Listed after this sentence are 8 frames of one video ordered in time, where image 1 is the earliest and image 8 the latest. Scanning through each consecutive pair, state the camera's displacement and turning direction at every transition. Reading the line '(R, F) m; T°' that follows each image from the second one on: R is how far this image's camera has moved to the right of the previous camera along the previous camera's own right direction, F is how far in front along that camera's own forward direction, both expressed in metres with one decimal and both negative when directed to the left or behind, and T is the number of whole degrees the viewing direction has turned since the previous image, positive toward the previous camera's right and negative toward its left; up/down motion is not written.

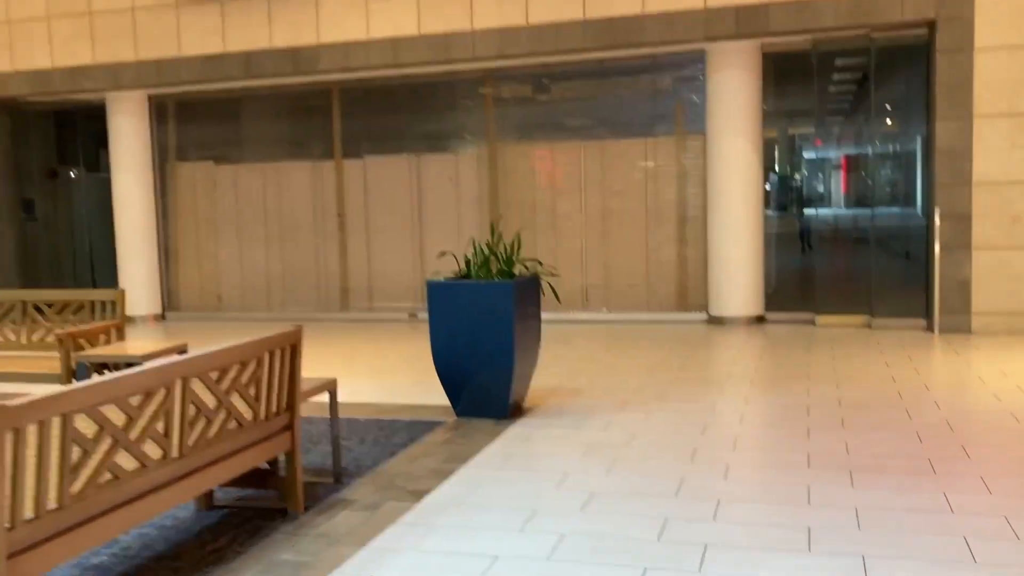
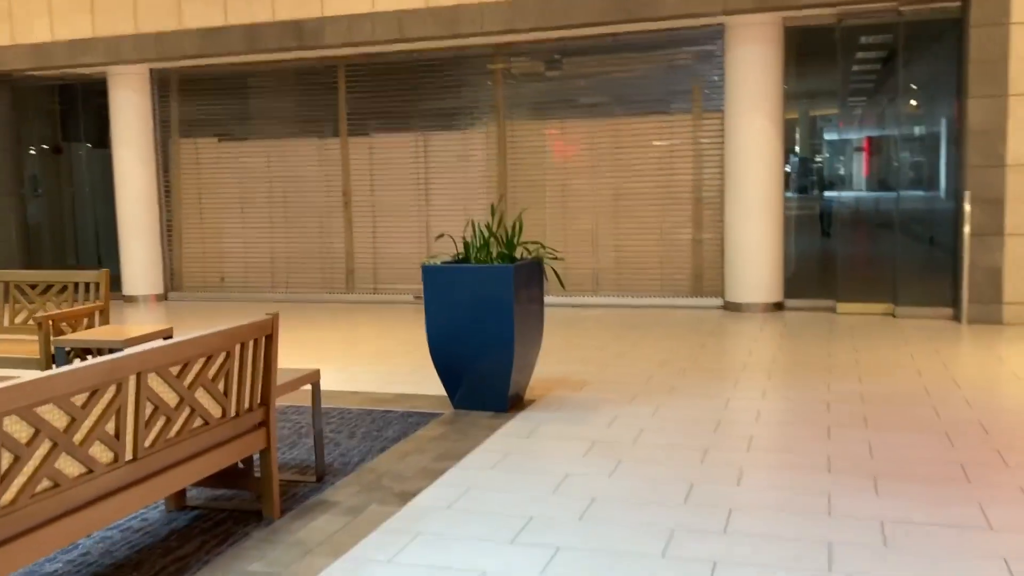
(+0.1, +0.3) m; -1°
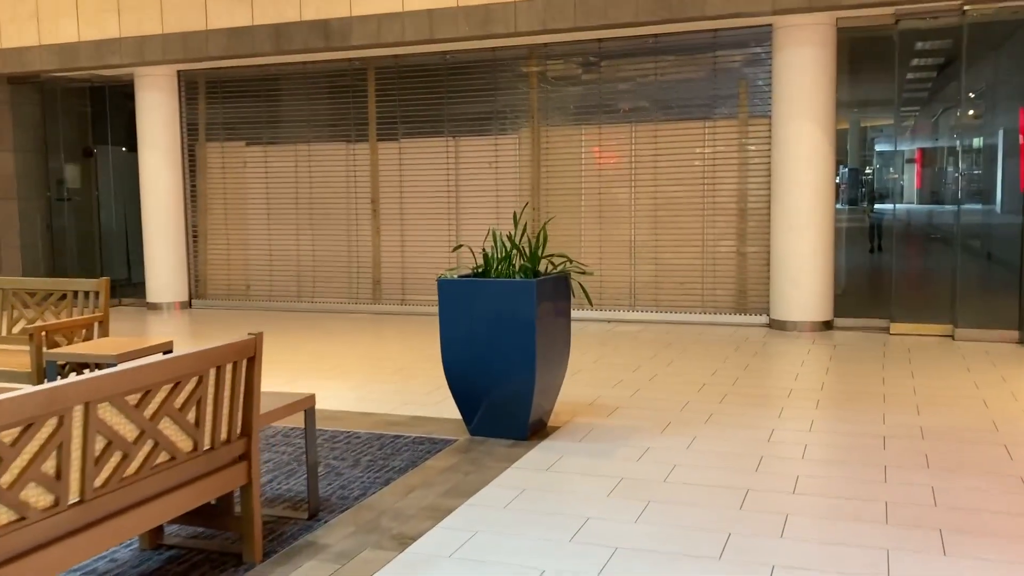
(+0.1, +0.4) m; -3°
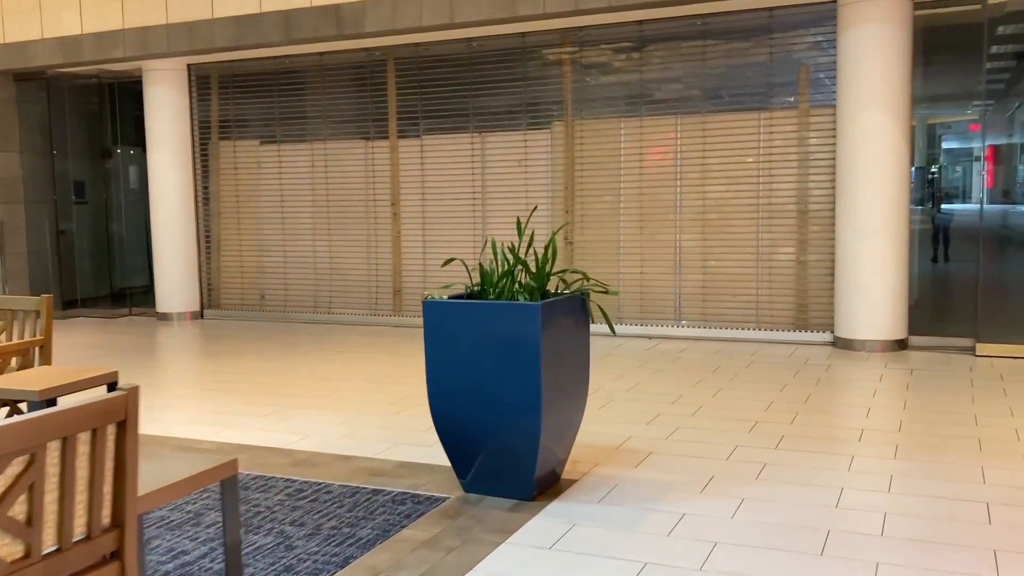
(+0.2, +0.8) m; -3°
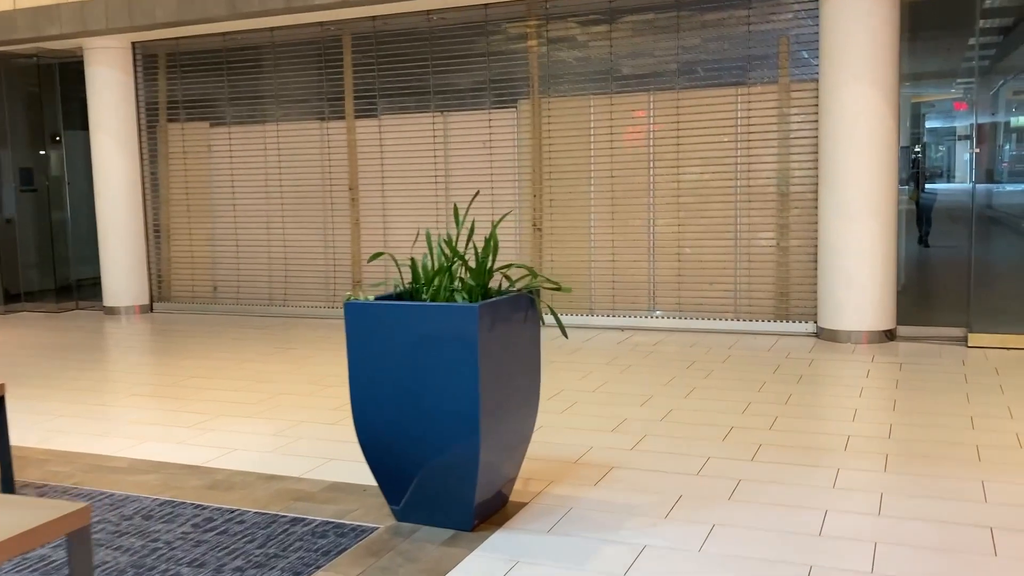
(+0.2, +0.4) m; +1°
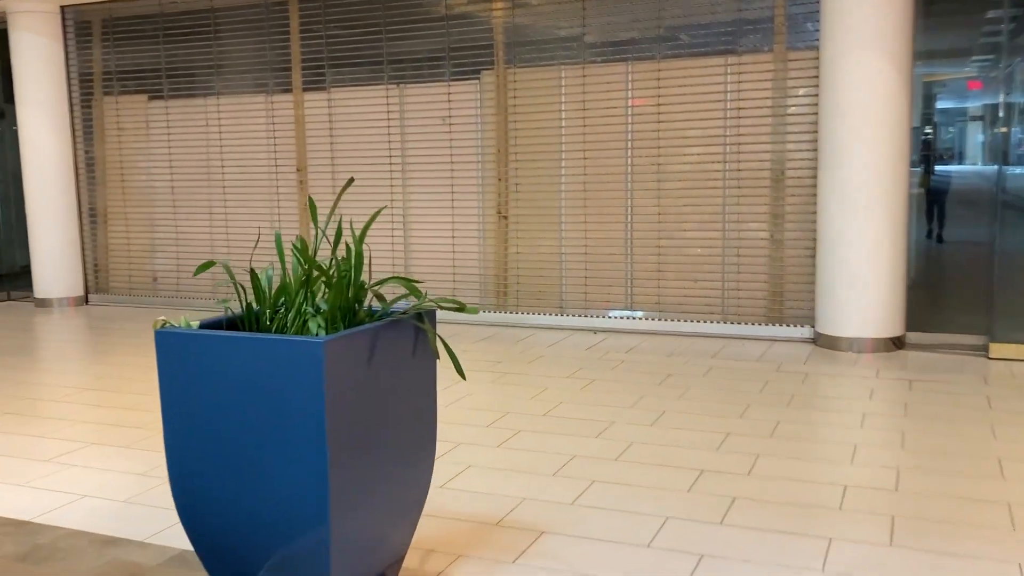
(+0.3, +0.8) m; 0°
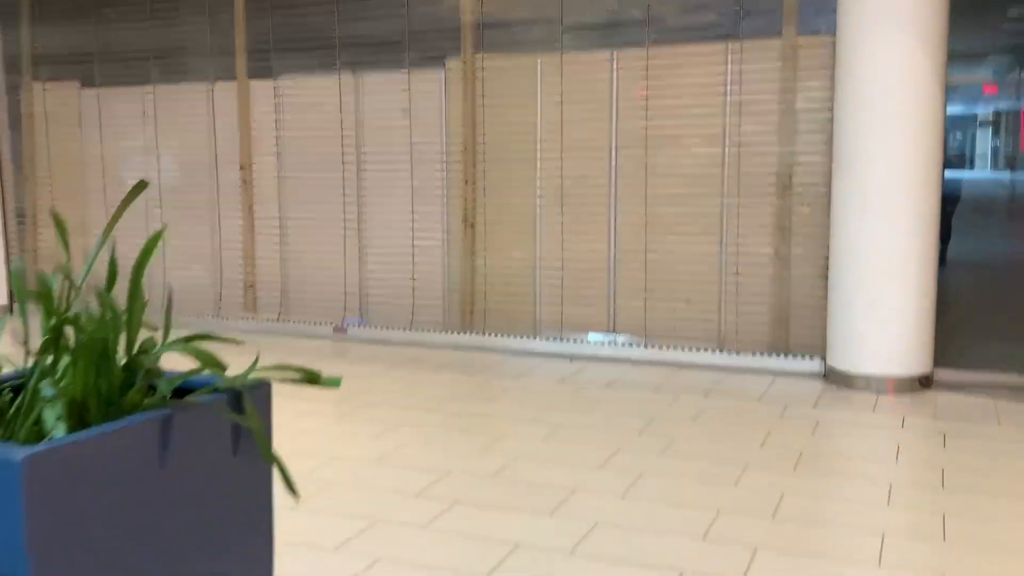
(+0.2, +0.8) m; 0°
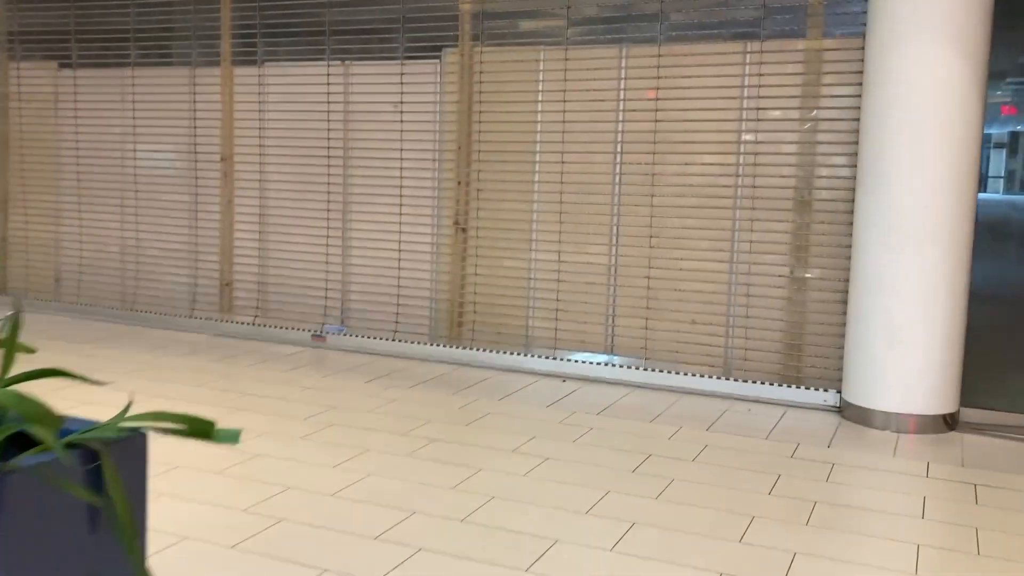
(+0.1, +0.4) m; 0°
